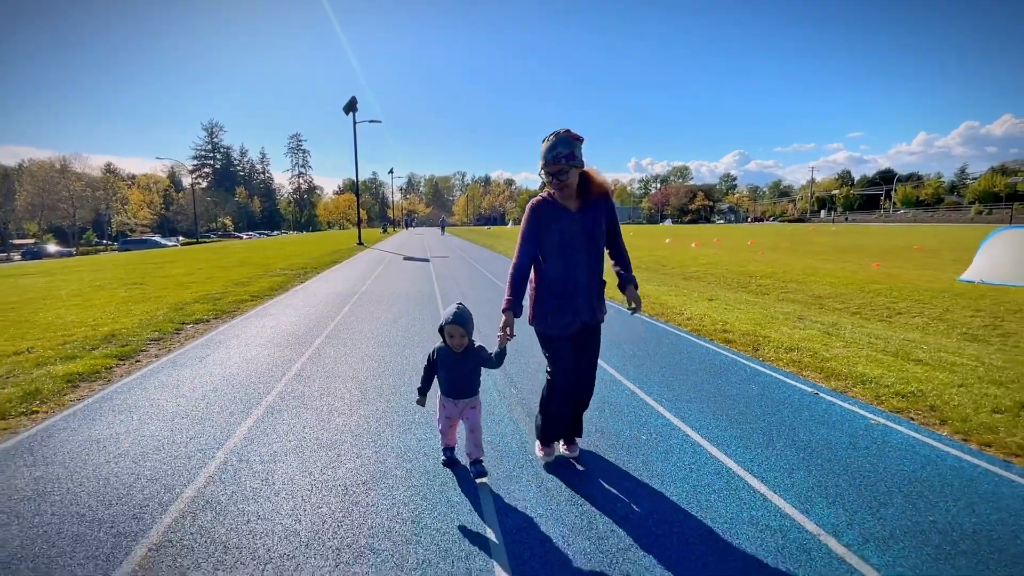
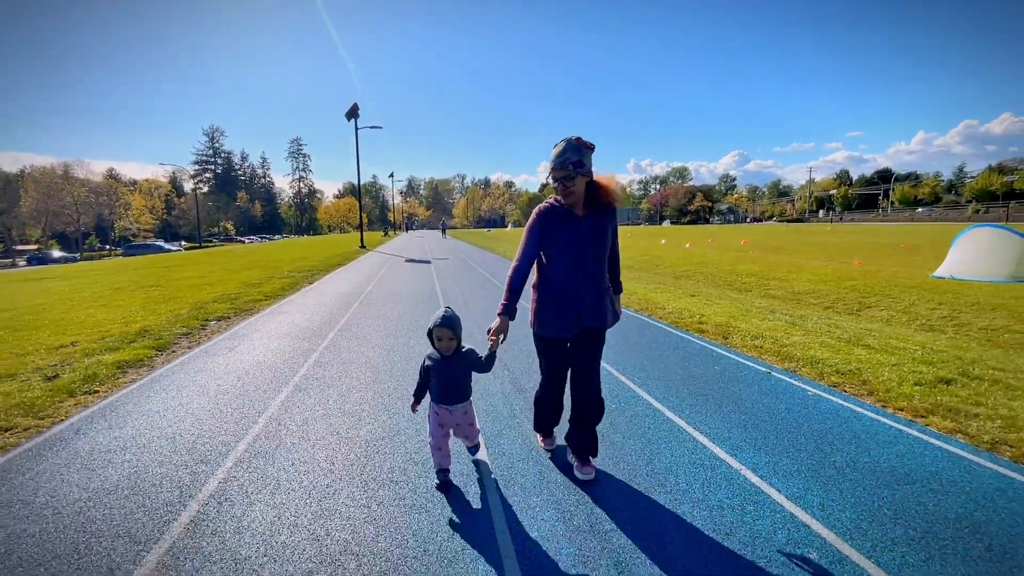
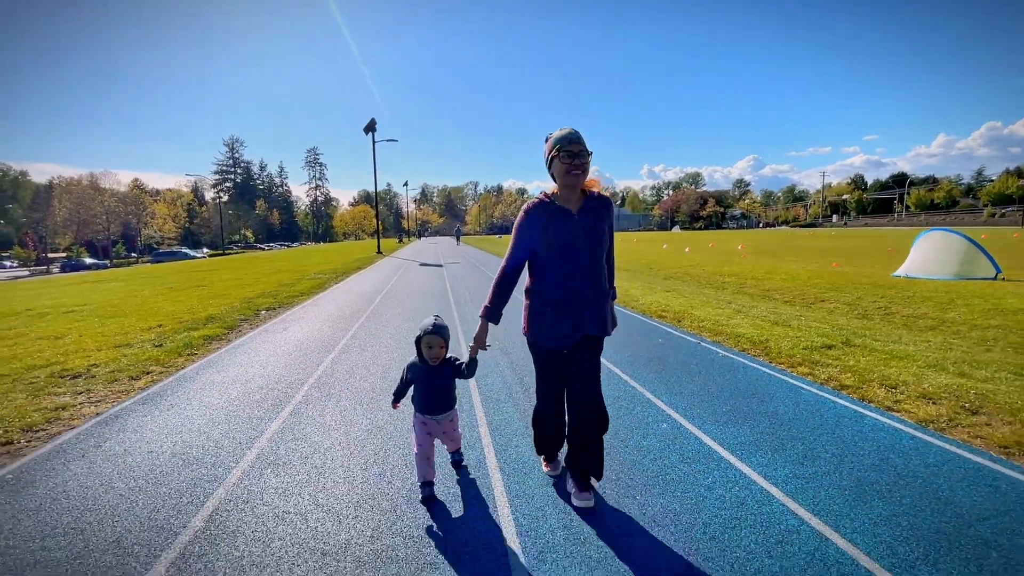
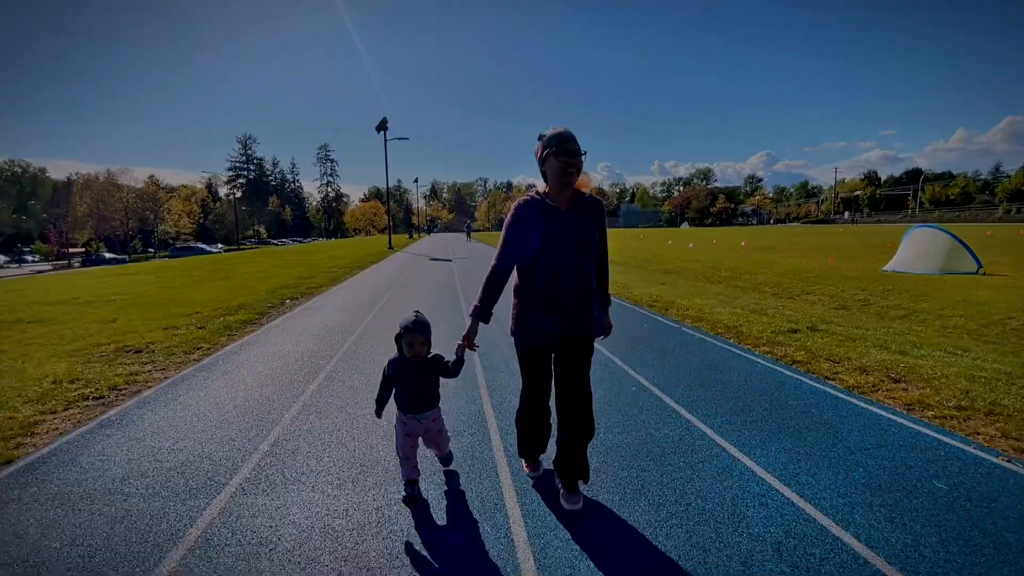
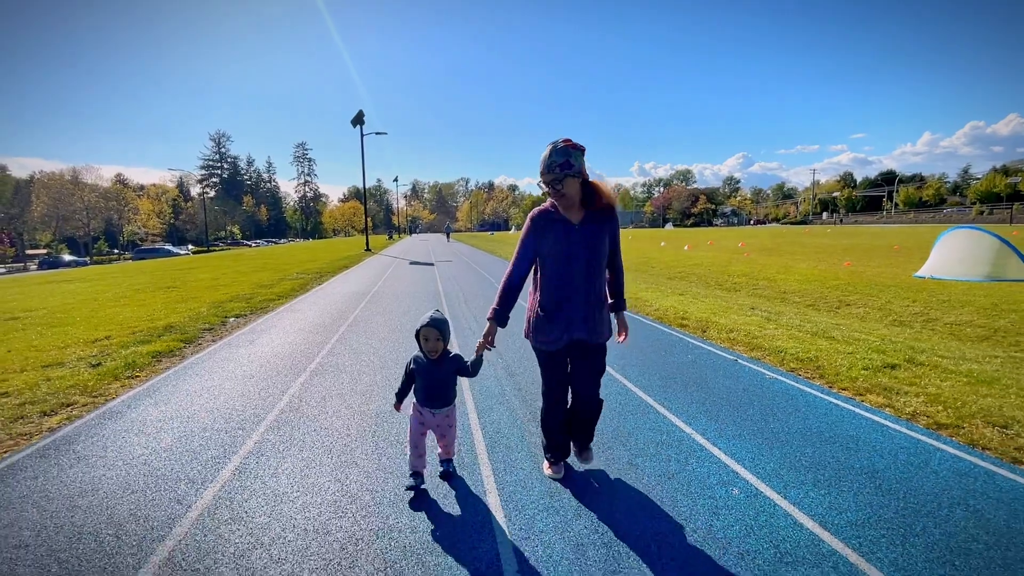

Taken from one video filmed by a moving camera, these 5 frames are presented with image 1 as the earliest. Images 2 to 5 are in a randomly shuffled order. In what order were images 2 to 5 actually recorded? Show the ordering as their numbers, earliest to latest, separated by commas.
2, 5, 3, 4
